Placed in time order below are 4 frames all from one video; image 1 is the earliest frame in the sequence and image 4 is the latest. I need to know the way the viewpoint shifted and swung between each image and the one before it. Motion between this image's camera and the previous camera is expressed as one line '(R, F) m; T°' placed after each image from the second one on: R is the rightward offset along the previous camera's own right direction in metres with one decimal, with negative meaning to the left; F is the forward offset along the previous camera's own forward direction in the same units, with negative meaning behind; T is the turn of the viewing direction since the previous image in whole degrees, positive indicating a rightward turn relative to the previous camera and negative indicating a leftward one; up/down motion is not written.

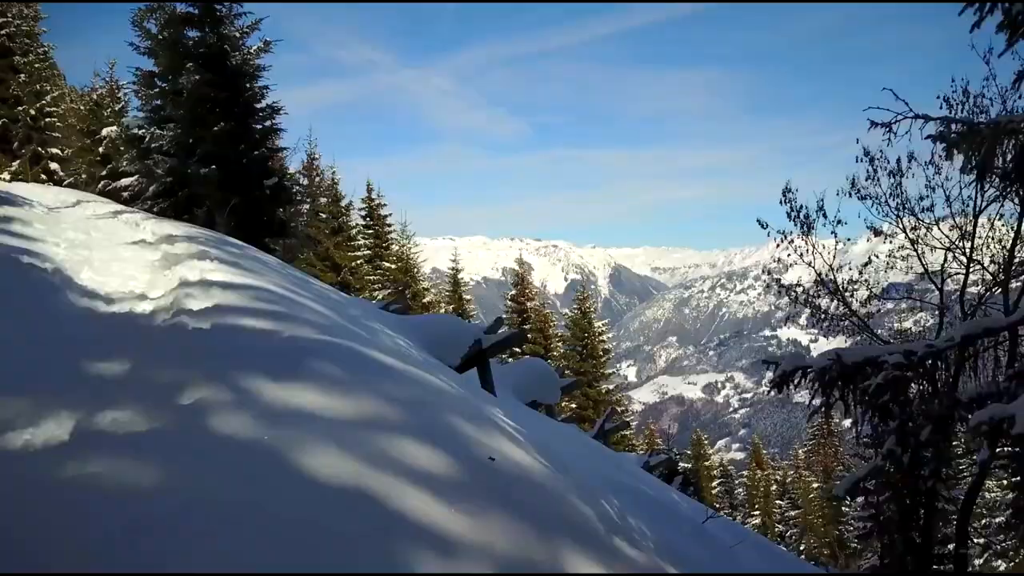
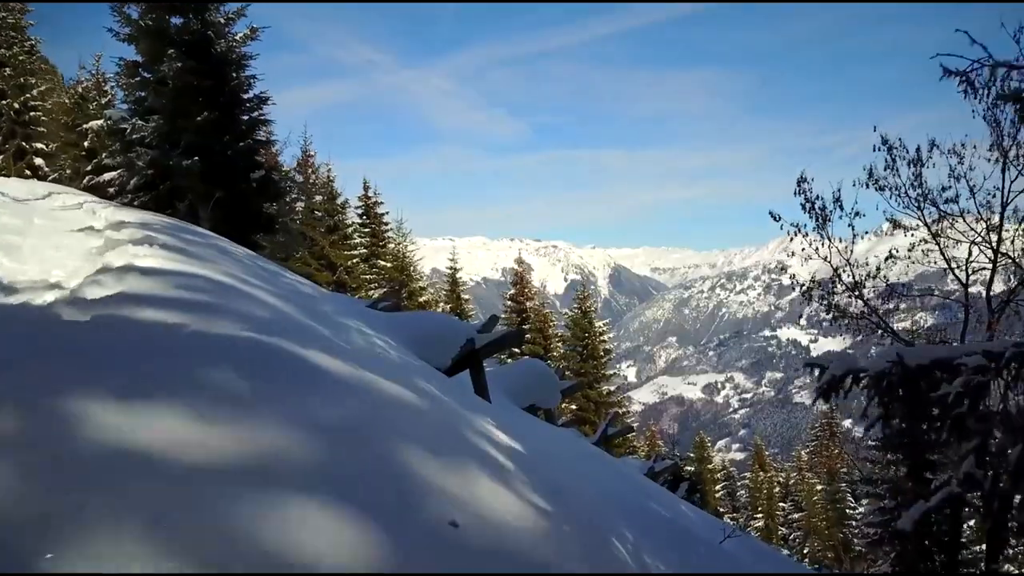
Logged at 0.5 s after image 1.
(+0.1, +0.7) m; 0°
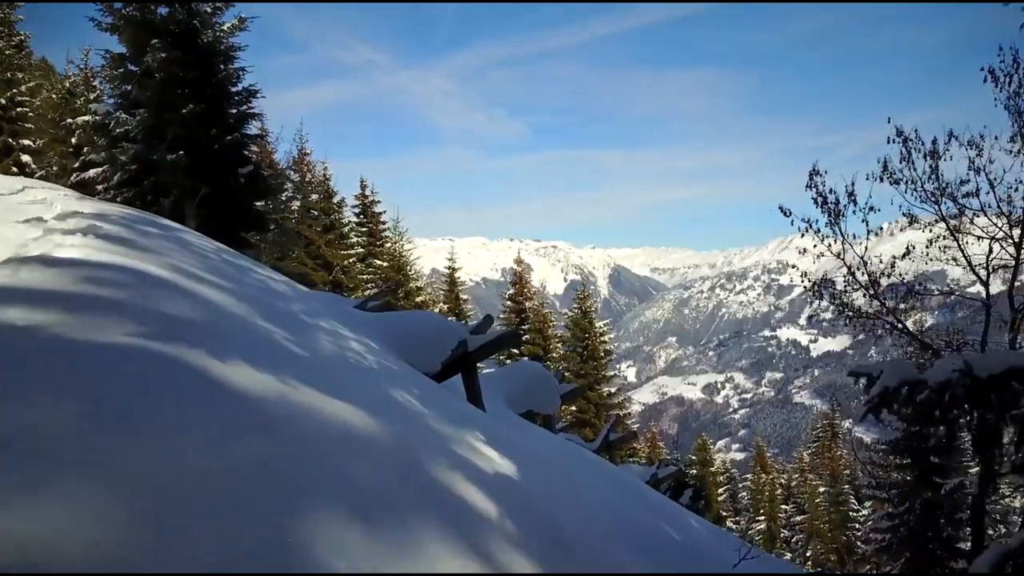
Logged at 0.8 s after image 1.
(+0.1, +0.5) m; 0°
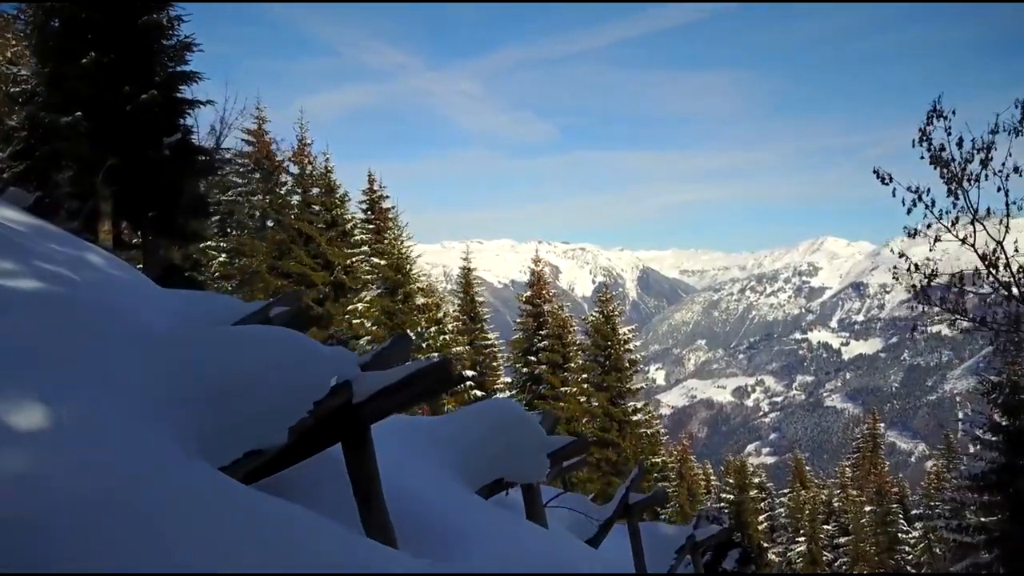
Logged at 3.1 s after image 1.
(+0.7, +3.3) m; -3°
